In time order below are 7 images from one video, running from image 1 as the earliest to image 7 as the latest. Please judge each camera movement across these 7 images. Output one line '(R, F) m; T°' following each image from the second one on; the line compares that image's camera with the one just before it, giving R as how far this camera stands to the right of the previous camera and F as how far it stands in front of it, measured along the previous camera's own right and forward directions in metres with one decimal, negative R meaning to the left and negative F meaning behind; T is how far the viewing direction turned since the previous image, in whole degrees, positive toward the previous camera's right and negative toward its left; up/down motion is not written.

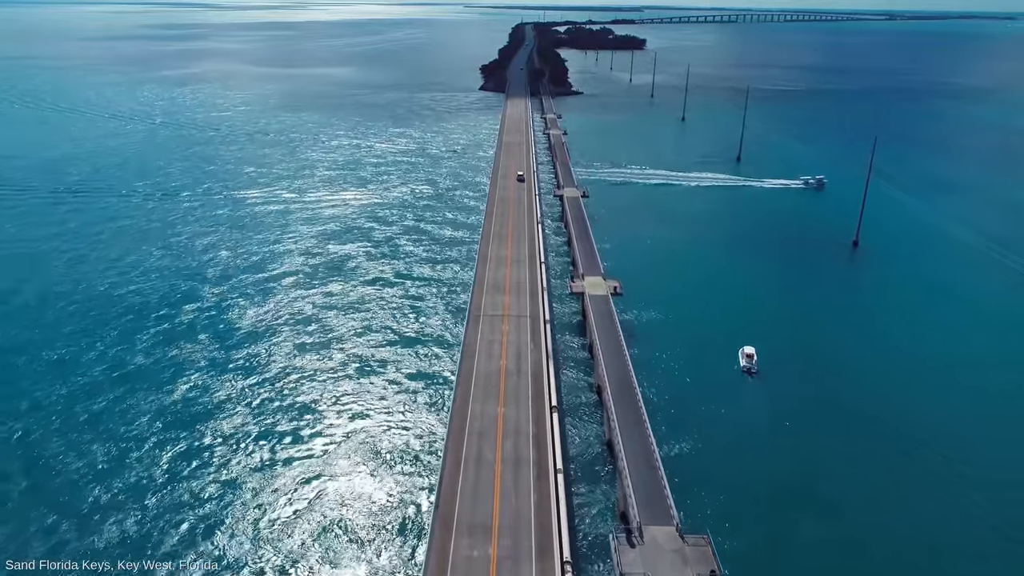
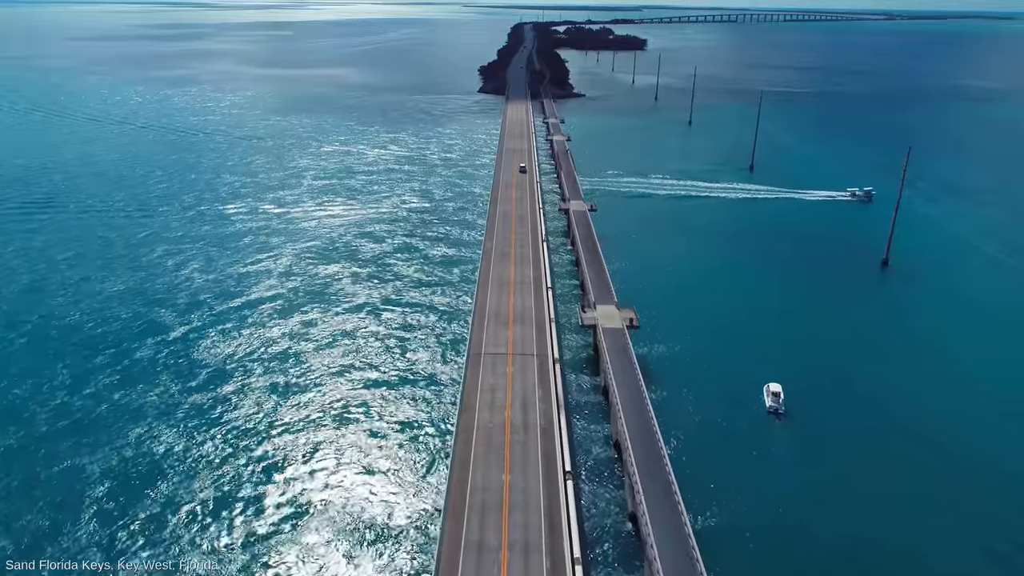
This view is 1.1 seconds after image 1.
(-0.3, +3.5) m; 0°
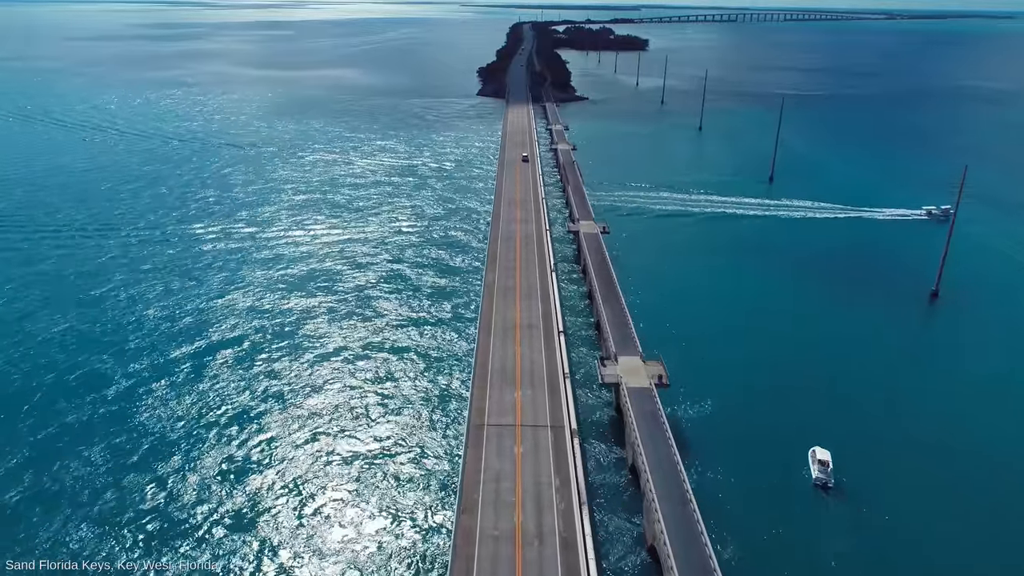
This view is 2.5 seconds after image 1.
(-0.4, +4.7) m; 0°
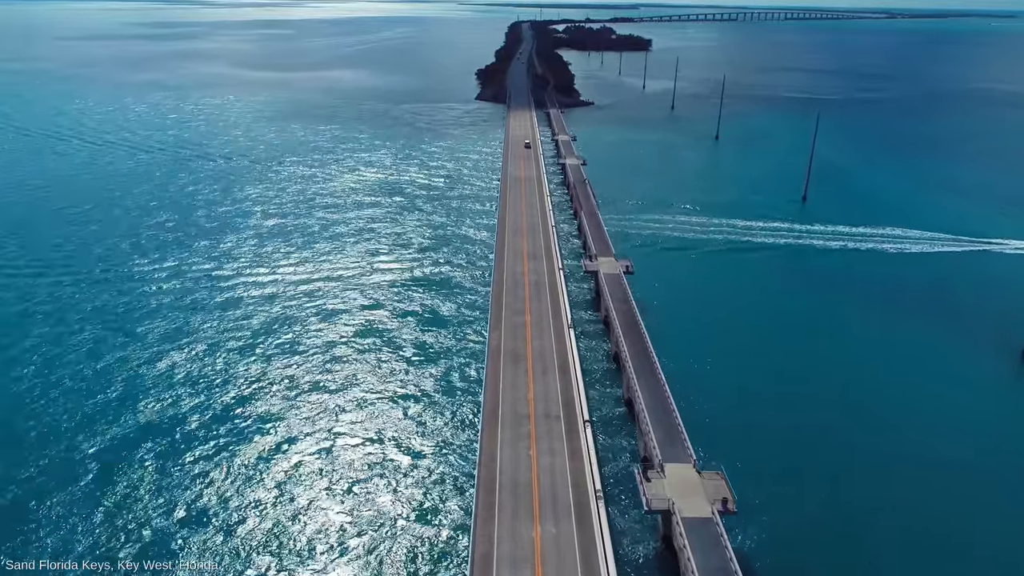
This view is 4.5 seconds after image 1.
(-0.6, +6.4) m; 0°
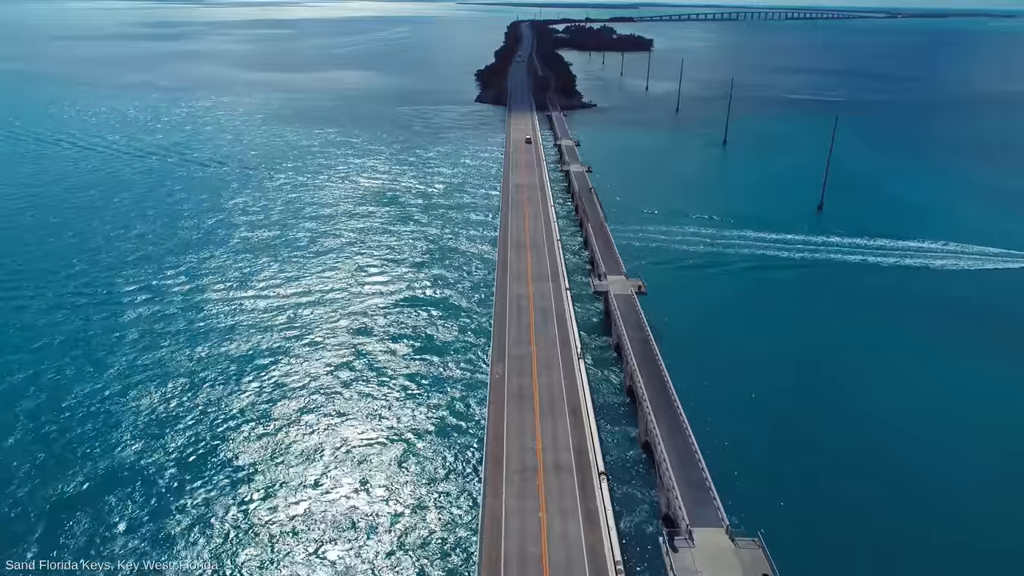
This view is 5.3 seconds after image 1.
(-0.2, +2.6) m; 0°
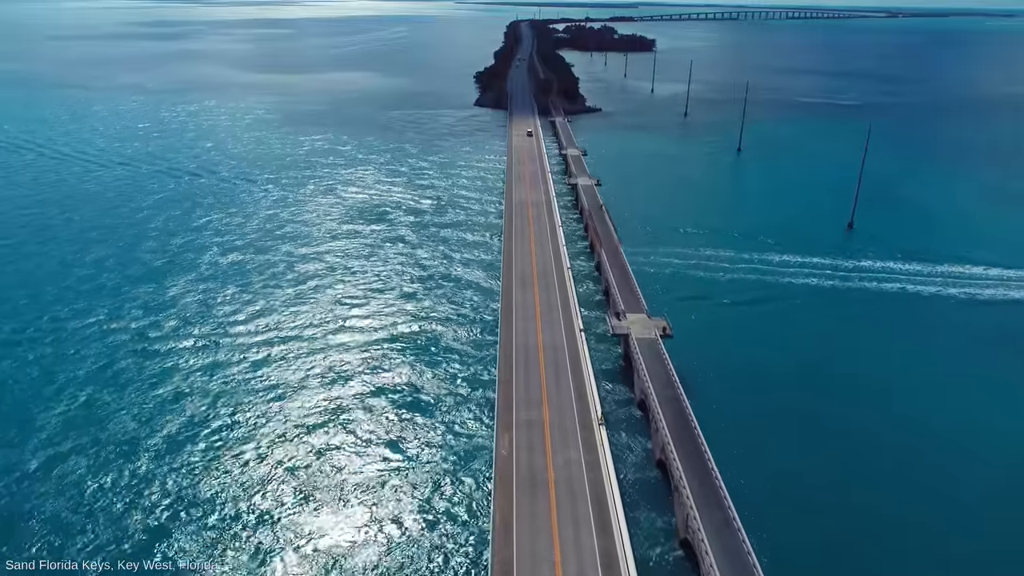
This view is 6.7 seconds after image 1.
(-0.4, +4.3) m; 0°
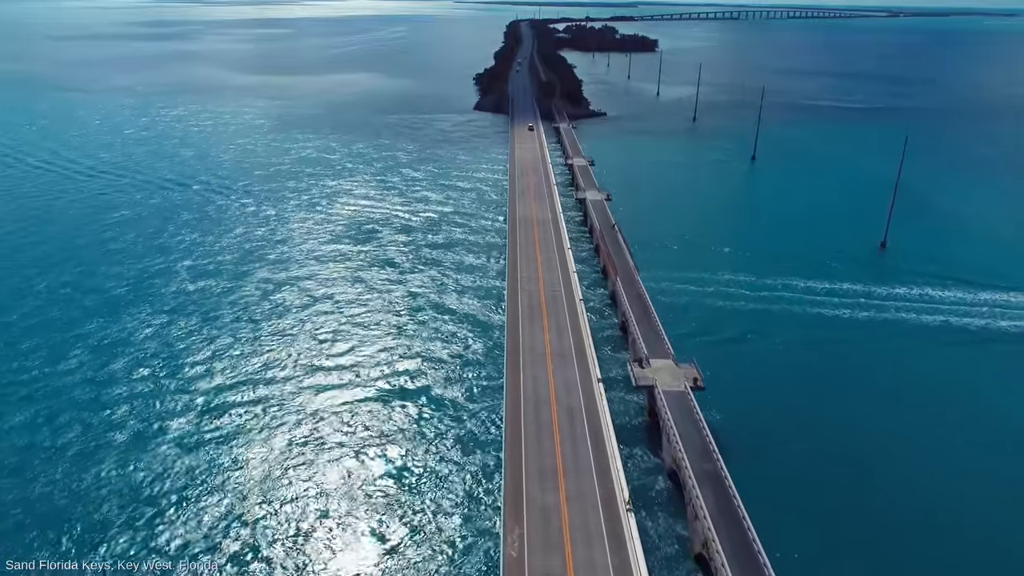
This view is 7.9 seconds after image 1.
(-0.4, +3.8) m; 0°
